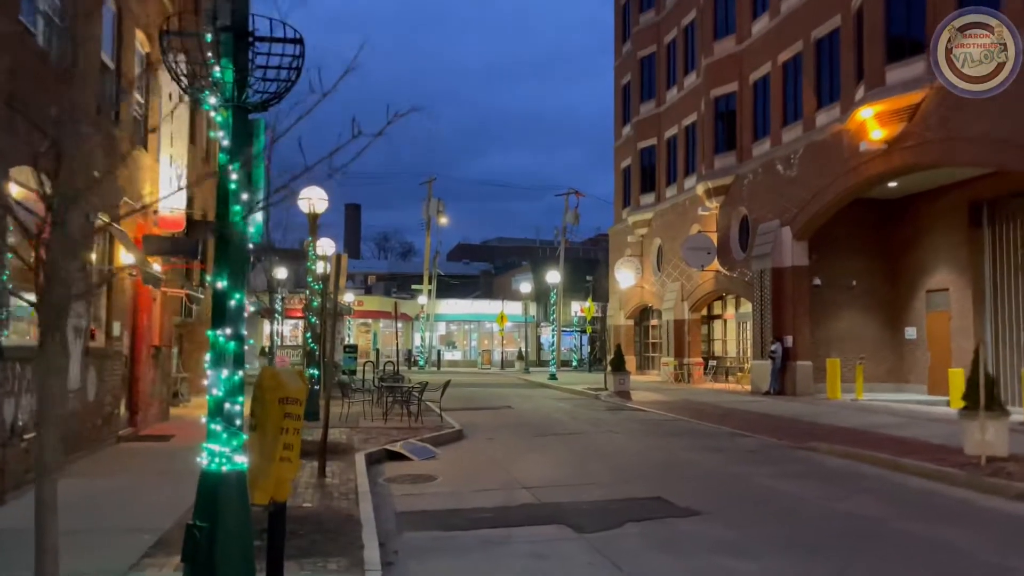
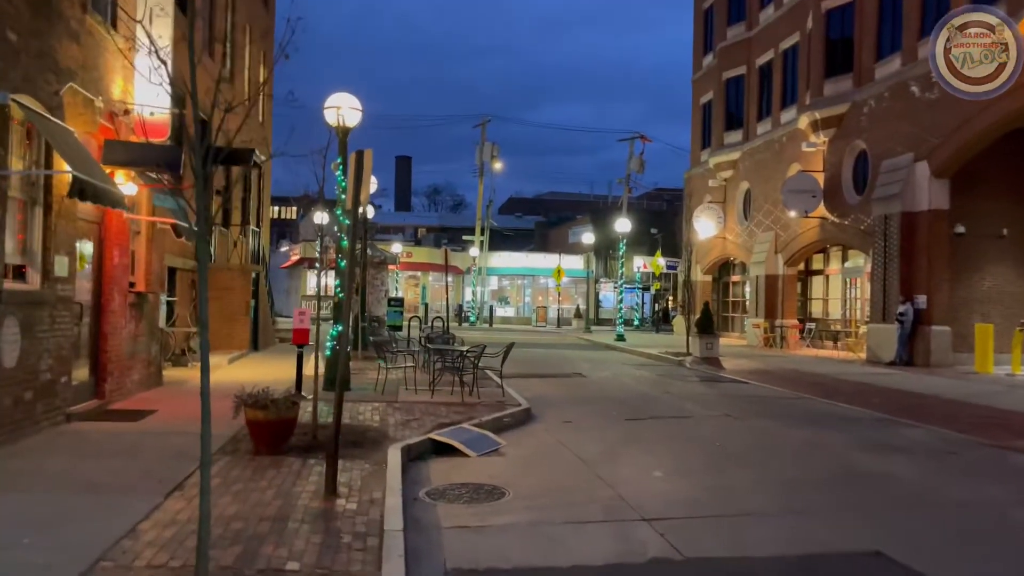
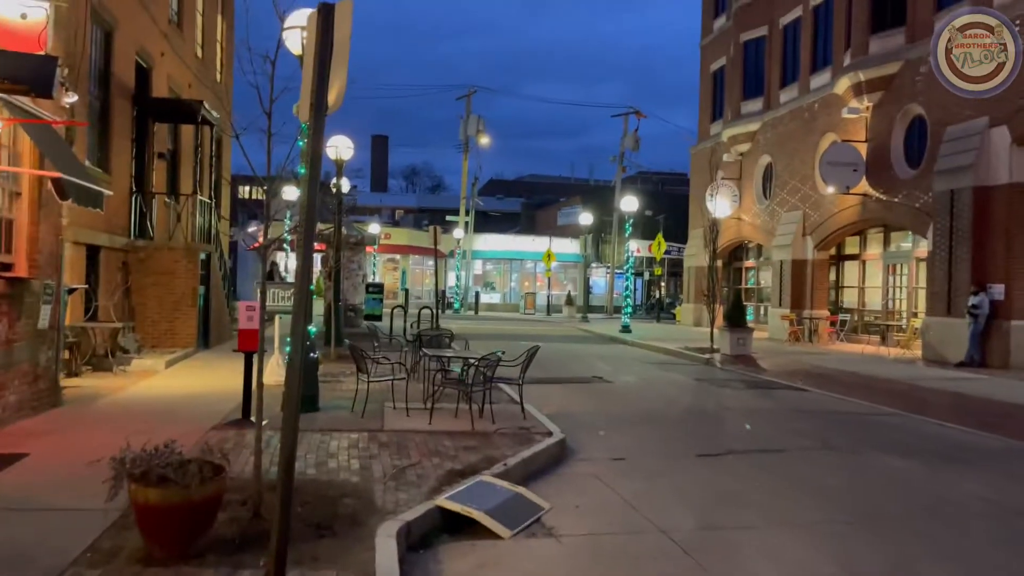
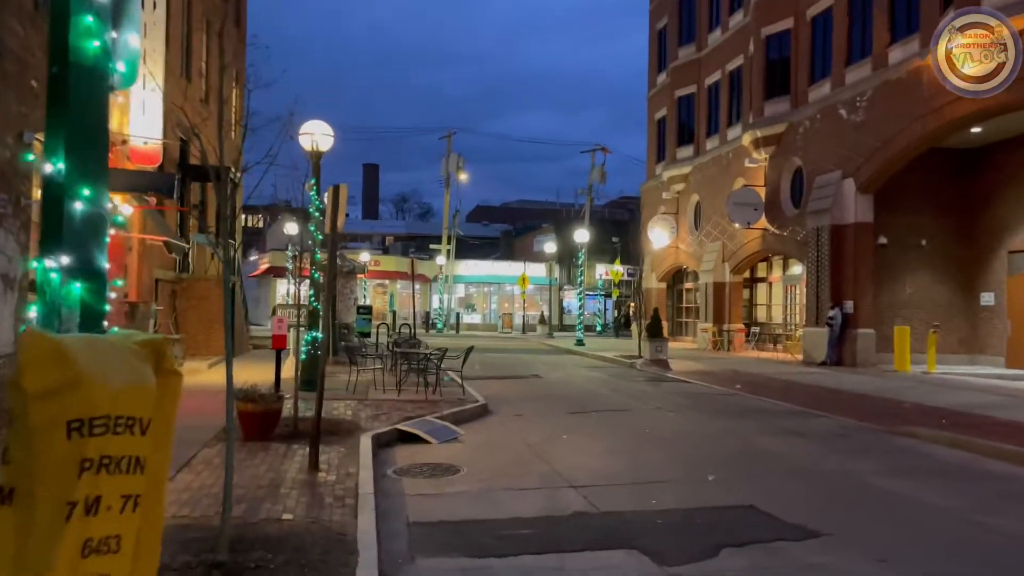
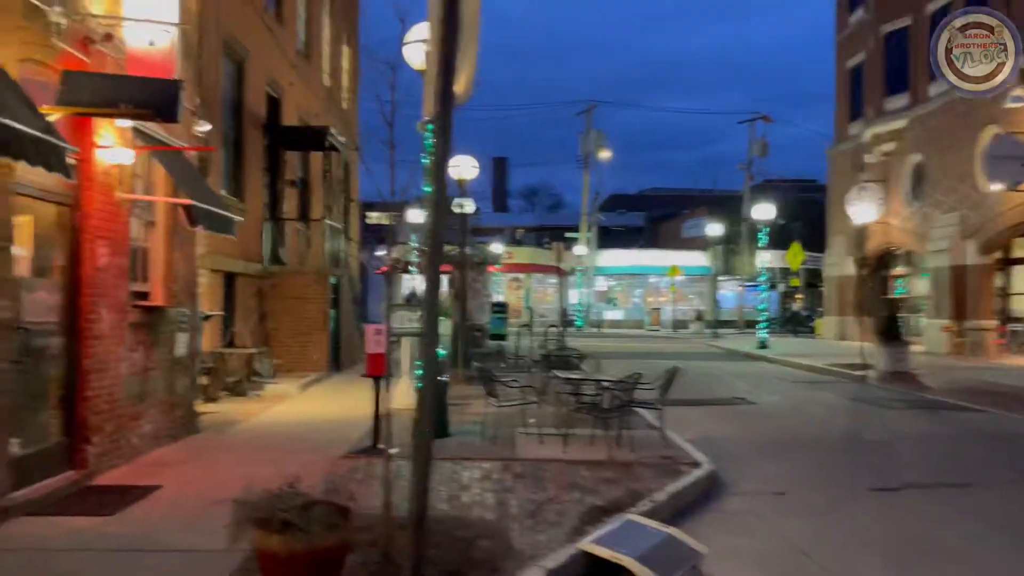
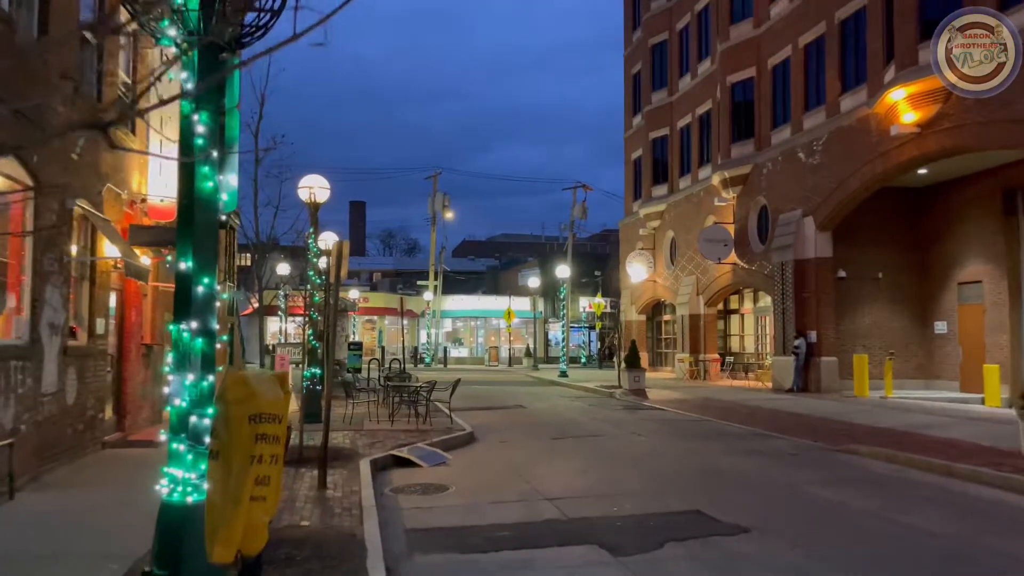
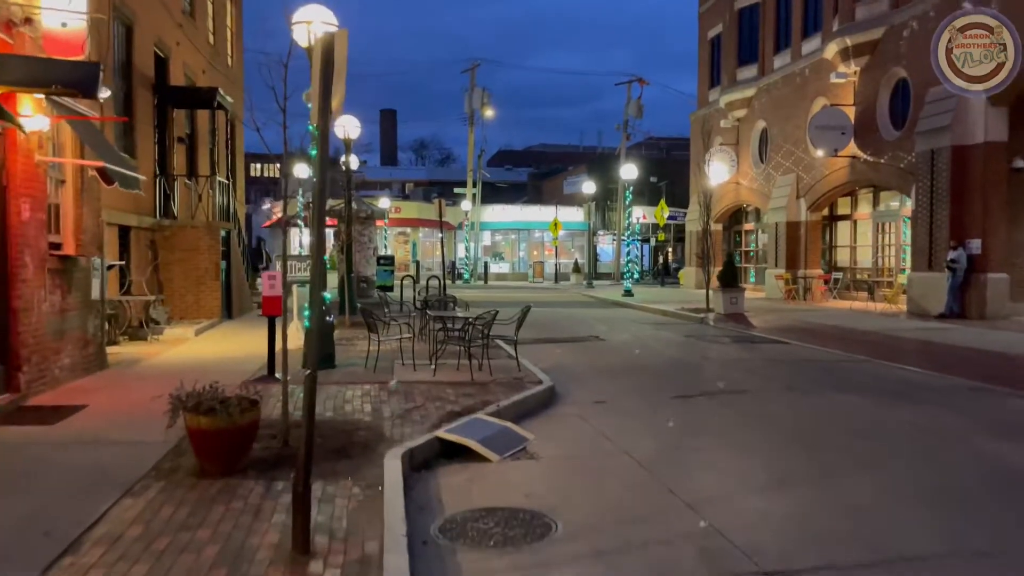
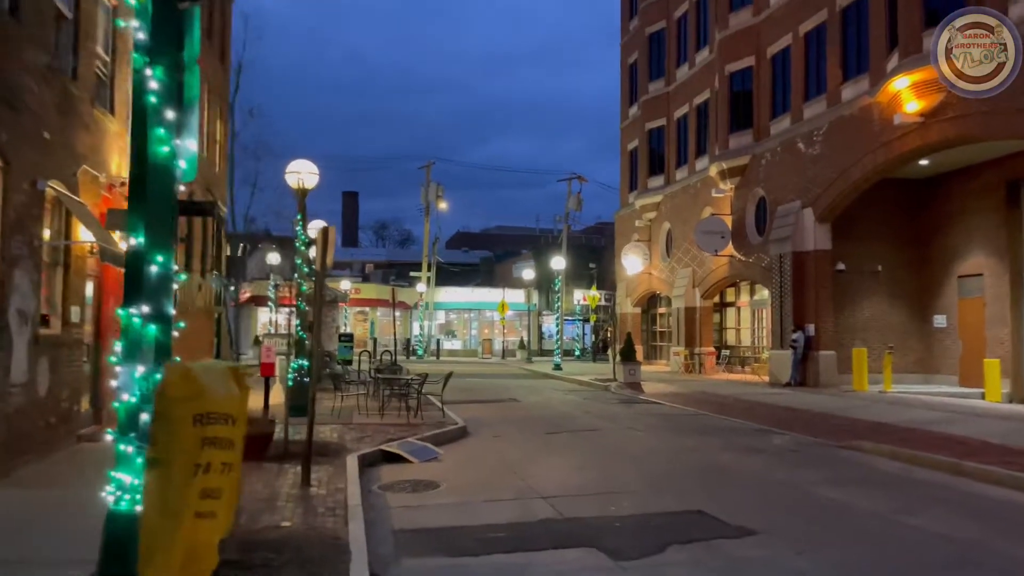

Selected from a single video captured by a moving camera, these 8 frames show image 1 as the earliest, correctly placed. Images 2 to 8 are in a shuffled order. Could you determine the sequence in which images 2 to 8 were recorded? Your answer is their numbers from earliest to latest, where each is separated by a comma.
6, 8, 4, 2, 7, 3, 5
